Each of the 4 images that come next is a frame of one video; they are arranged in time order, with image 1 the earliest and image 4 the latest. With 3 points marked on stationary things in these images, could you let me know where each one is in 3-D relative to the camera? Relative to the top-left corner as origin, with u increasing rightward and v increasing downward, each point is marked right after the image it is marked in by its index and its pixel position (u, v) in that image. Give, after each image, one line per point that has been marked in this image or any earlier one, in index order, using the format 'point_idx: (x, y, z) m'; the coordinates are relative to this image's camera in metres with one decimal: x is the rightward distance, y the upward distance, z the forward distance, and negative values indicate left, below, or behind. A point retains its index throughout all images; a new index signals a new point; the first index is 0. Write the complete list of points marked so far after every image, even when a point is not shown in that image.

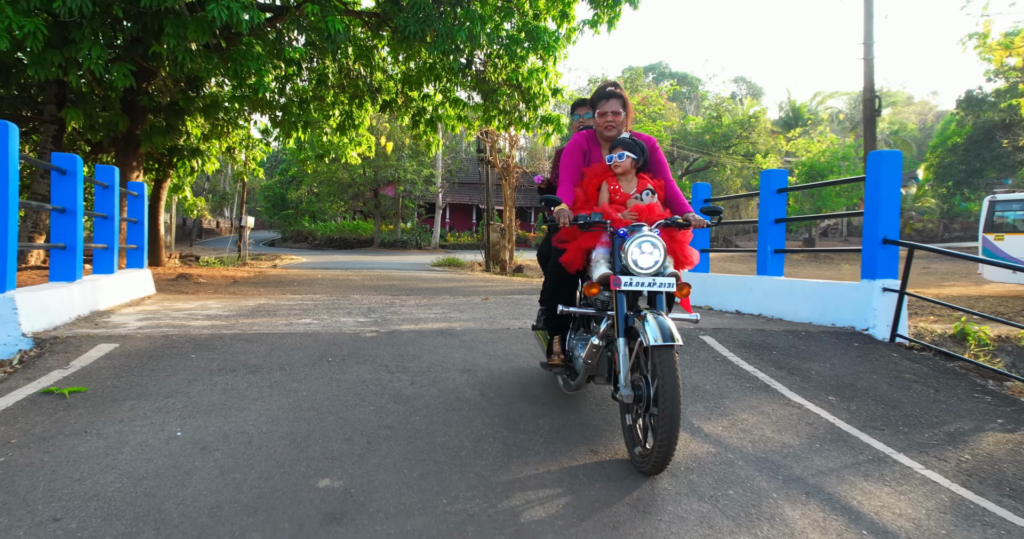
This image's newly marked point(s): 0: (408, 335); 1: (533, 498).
0: (-0.8, -0.5, +5.2) m
1: (+0.1, -1.0, +2.8) m
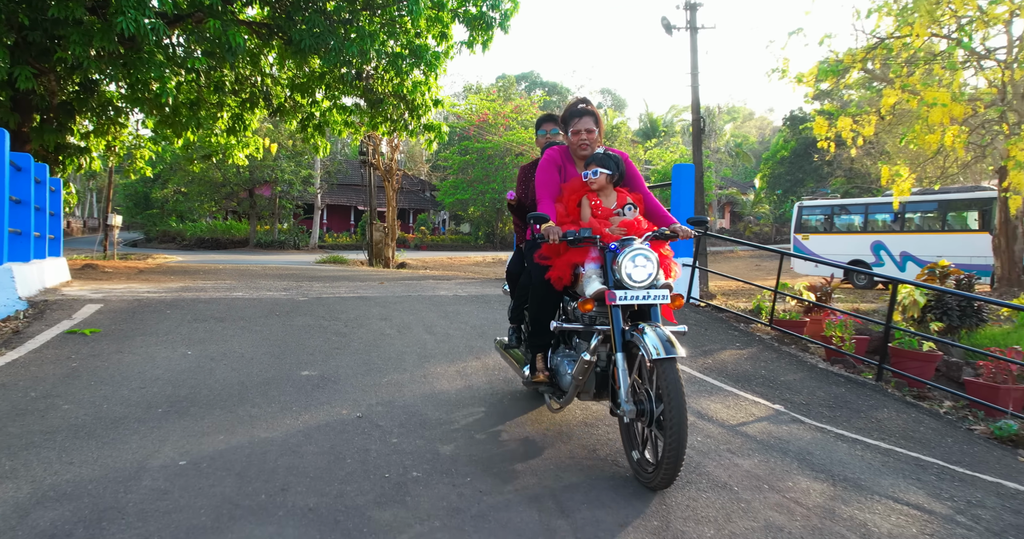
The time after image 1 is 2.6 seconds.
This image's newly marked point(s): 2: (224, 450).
0: (-1.9, -0.3, +6.8) m
1: (-0.5, -0.7, +4.6) m
2: (-1.4, -0.8, +3.1) m
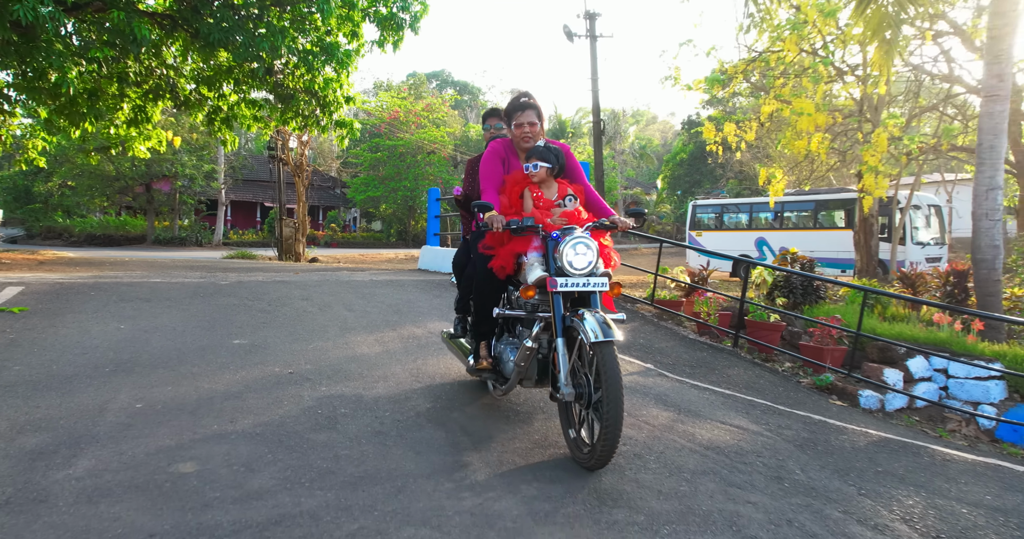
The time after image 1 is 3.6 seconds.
0: (-2.8, -0.2, +7.2) m
1: (-1.2, -0.6, +5.2) m
2: (-1.9, -0.7, +3.6) m
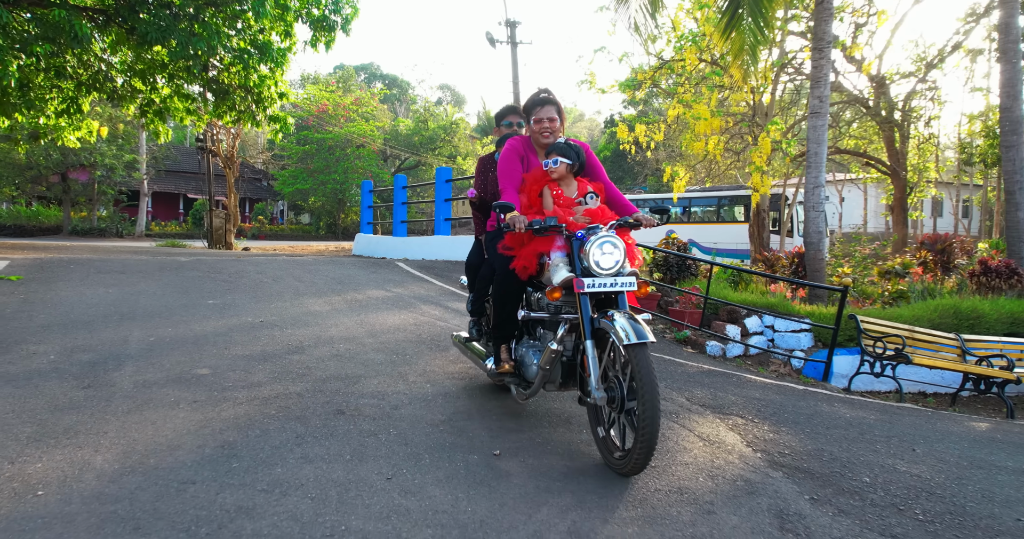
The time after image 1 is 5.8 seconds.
0: (-3.8, +0.1, +8.3) m
1: (-1.9, -0.3, +6.4) m
2: (-2.5, -0.5, +4.8) m
